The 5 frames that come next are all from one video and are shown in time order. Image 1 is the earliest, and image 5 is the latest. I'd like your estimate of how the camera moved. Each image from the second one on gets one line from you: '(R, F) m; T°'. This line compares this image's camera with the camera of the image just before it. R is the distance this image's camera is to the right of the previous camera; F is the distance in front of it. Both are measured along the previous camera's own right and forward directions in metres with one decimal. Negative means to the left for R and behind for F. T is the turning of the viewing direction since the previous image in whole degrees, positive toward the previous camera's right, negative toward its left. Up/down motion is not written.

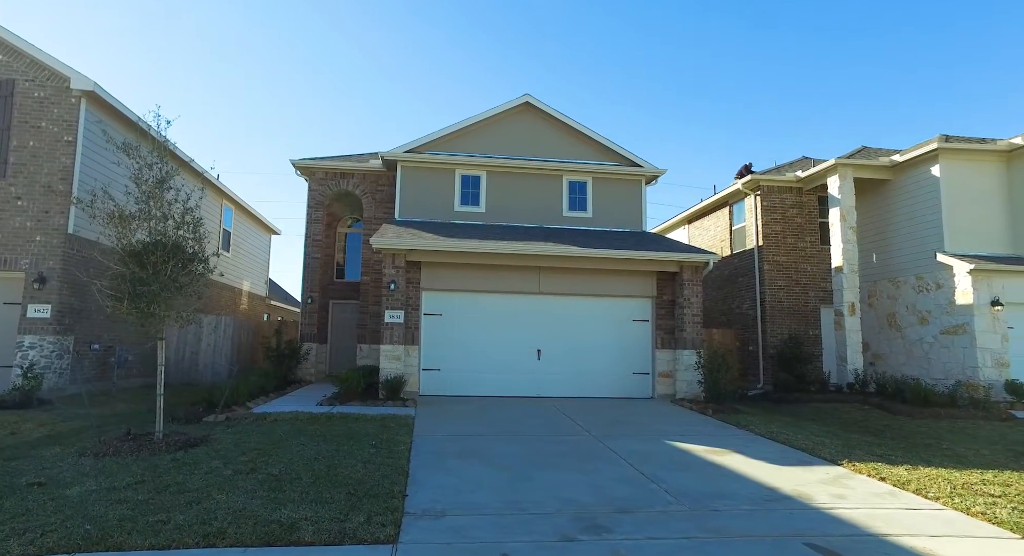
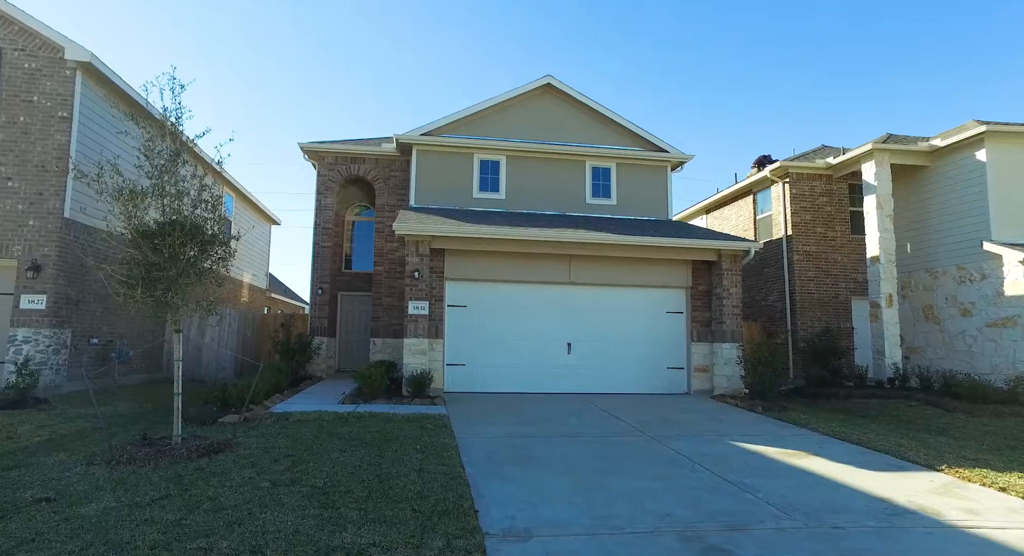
(-0.8, +0.7) m; +1°
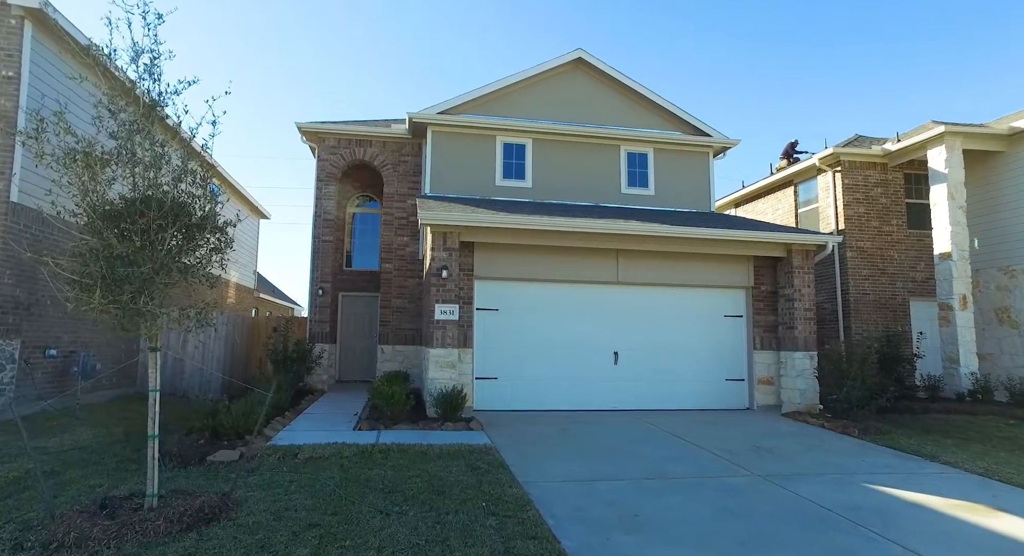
(-1.0, +1.6) m; +2°
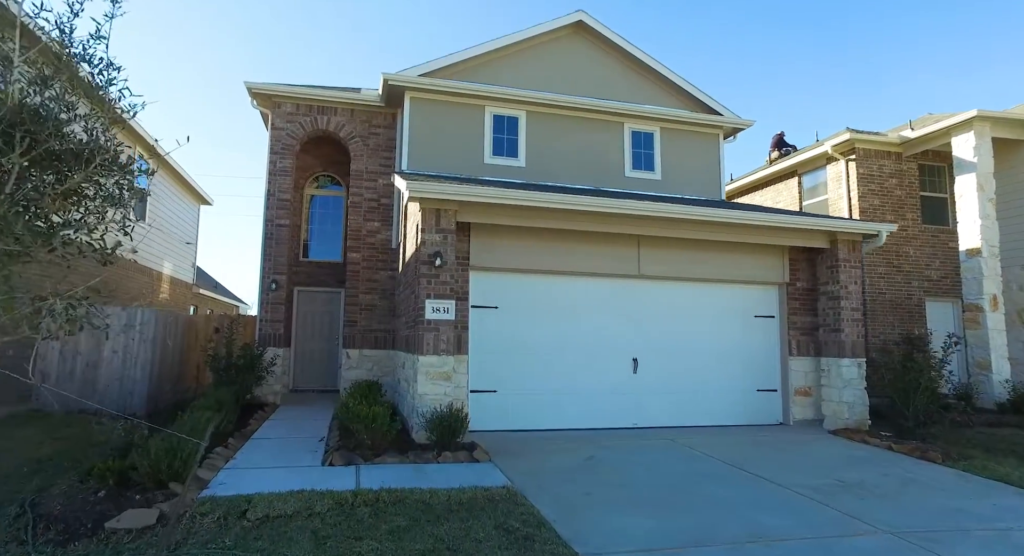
(-0.7, +1.7) m; +5°
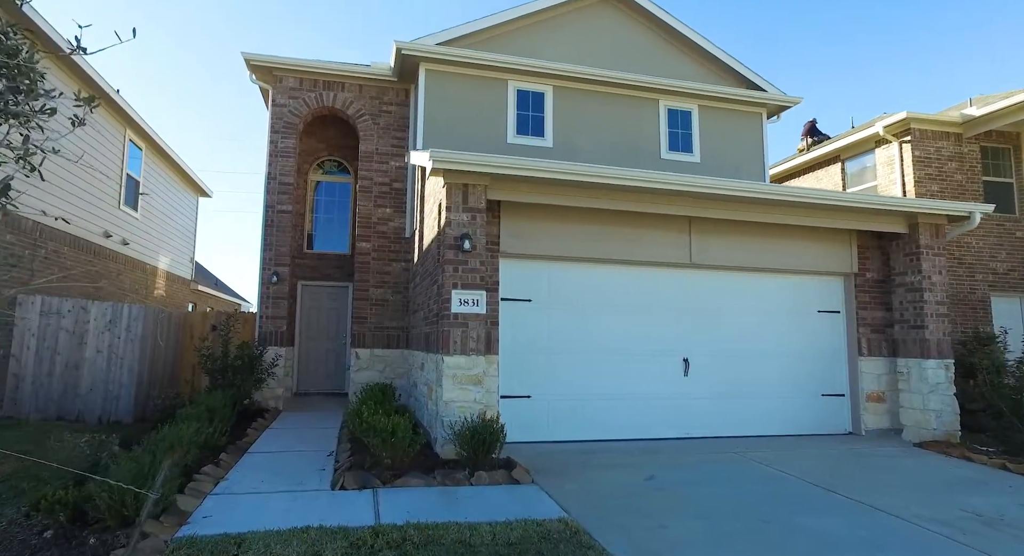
(-0.4, +1.0) m; 0°
